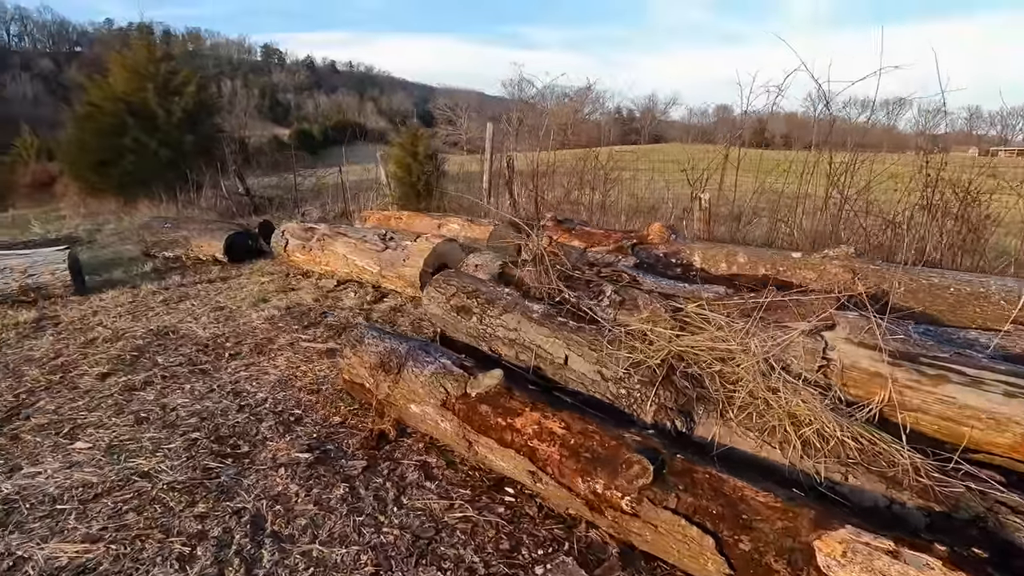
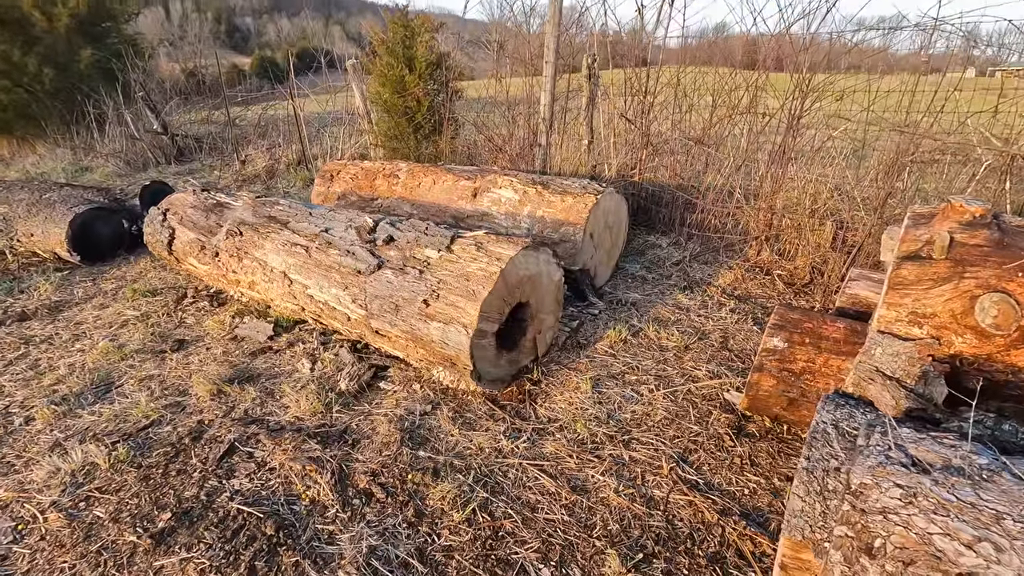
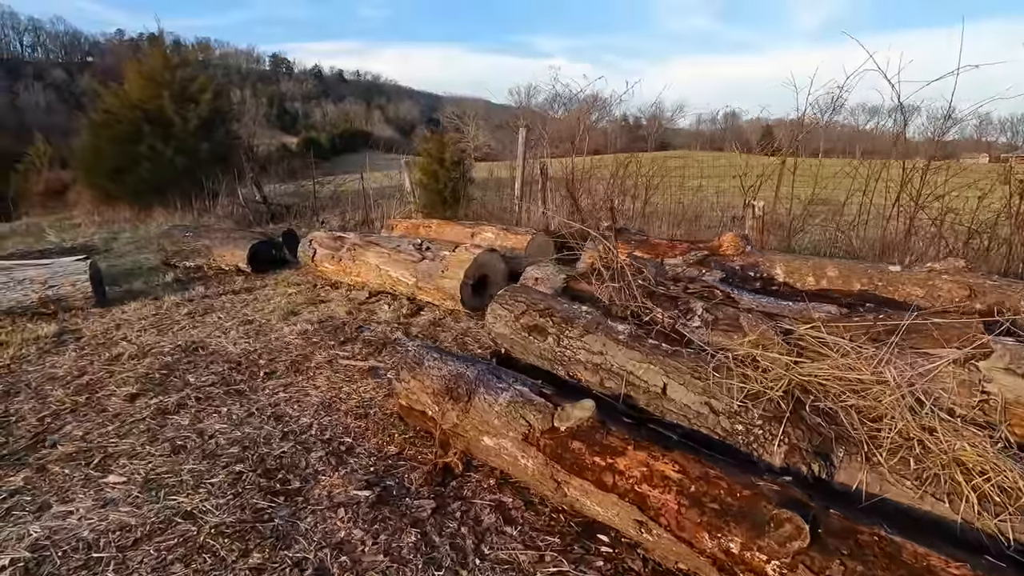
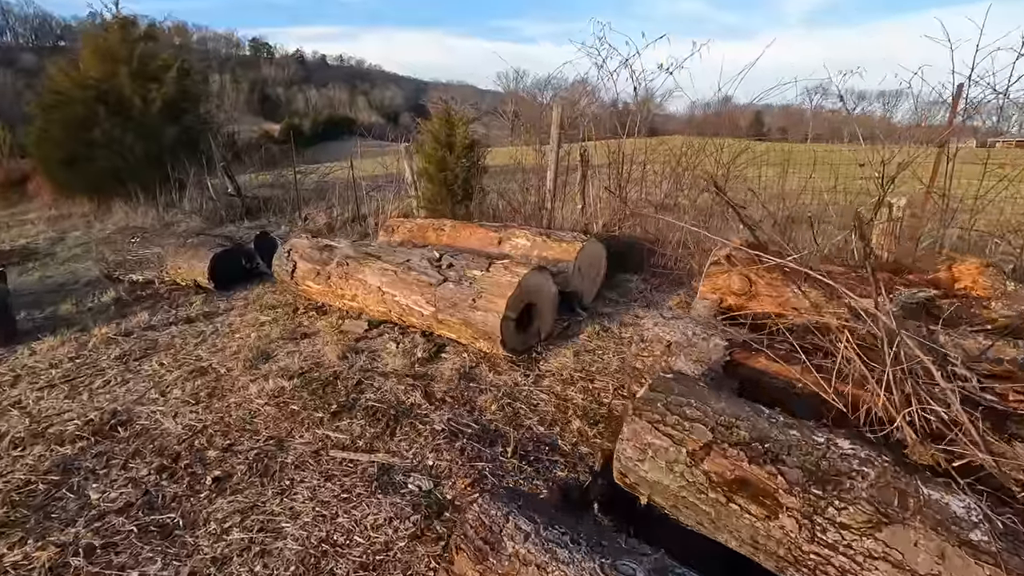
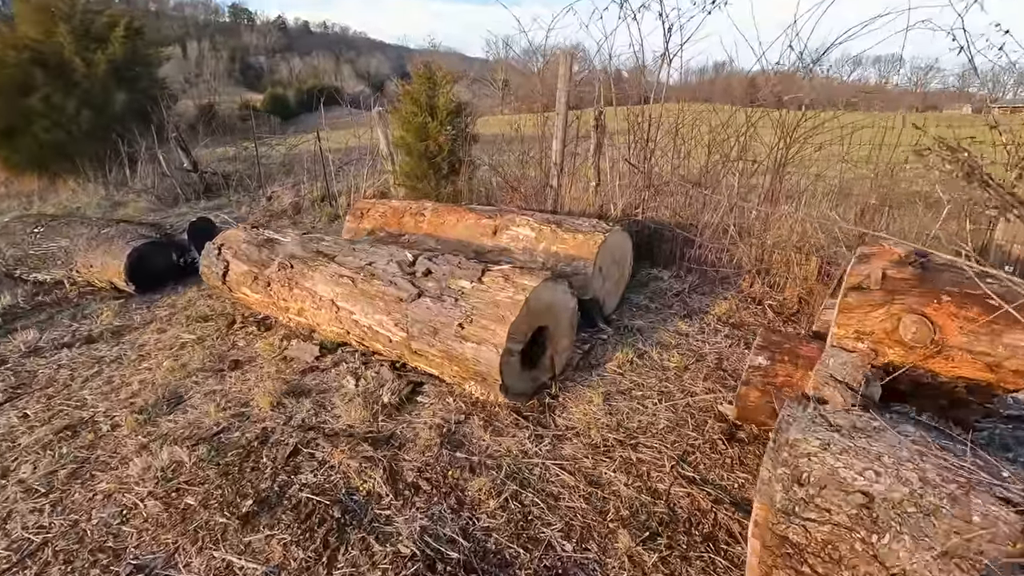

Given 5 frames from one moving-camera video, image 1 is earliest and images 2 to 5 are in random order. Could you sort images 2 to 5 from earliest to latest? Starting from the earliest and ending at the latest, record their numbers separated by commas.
3, 4, 5, 2
